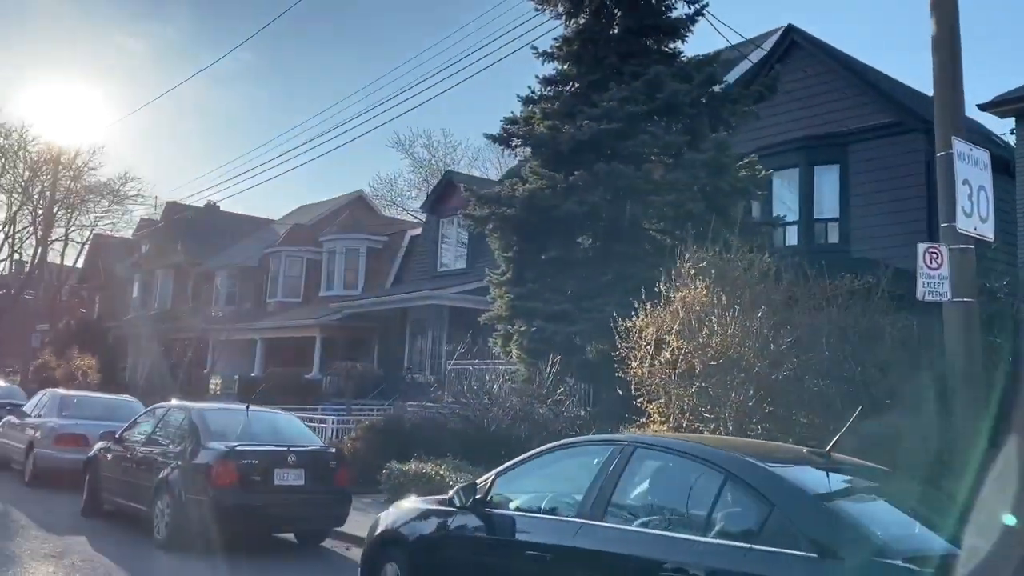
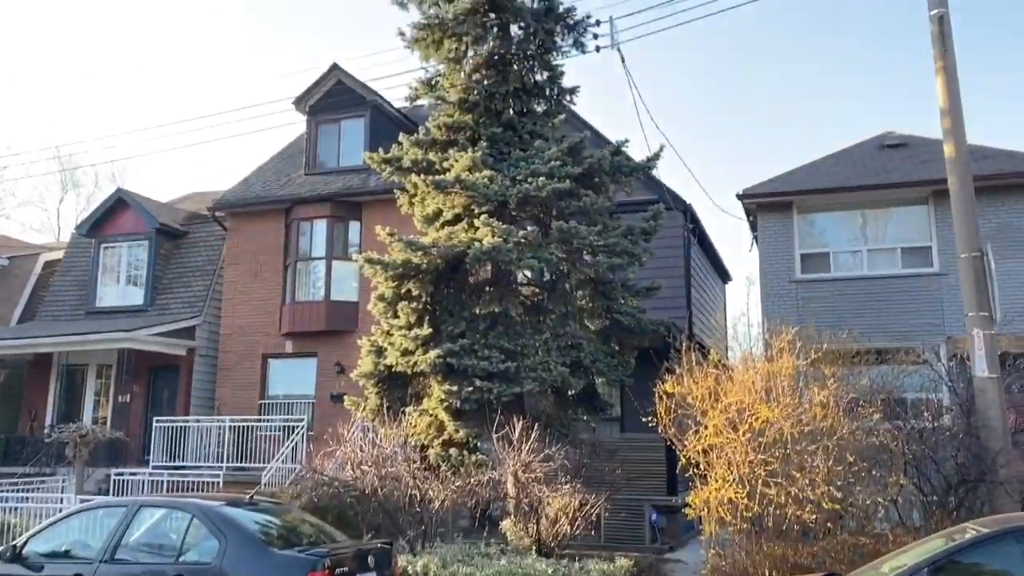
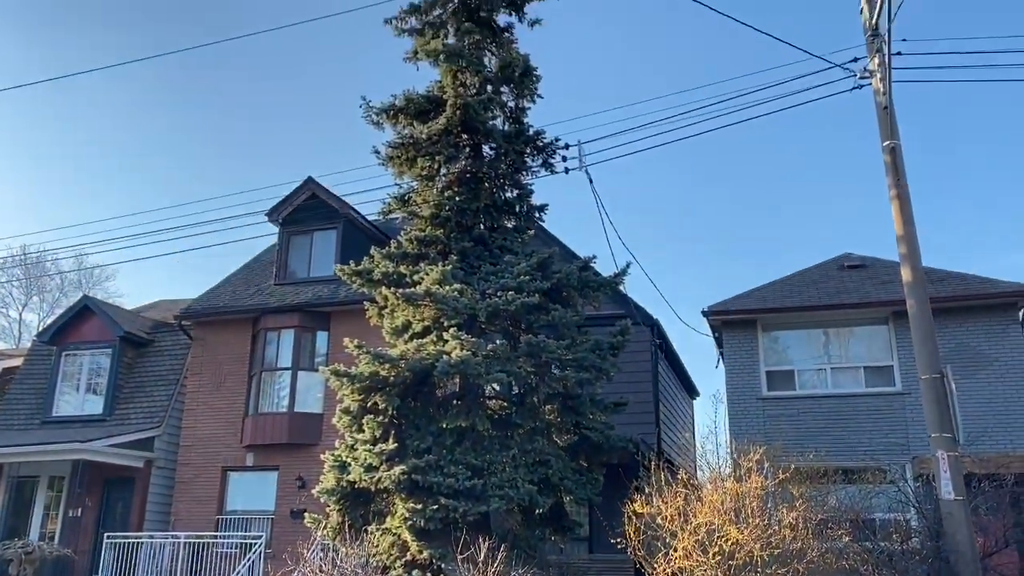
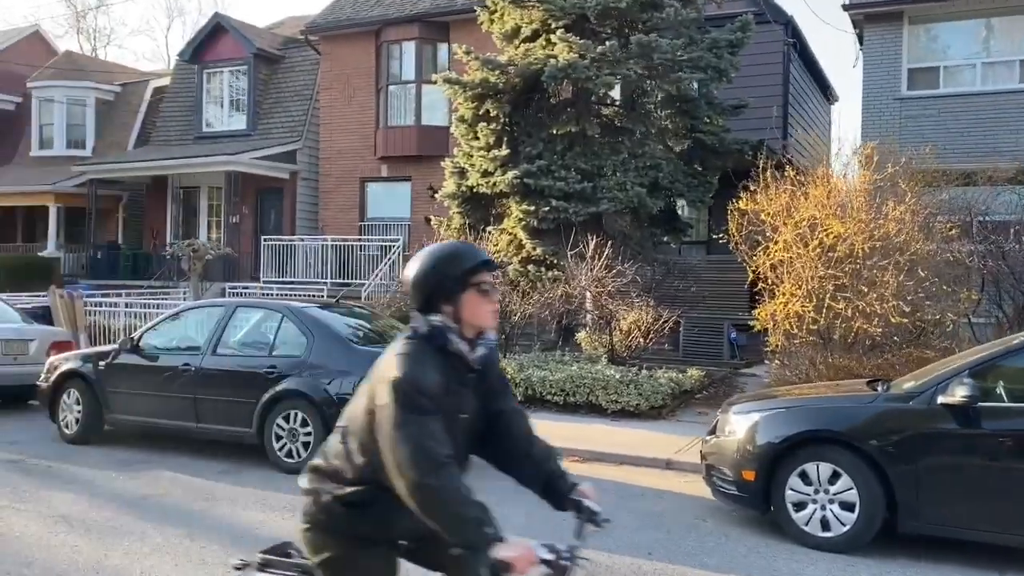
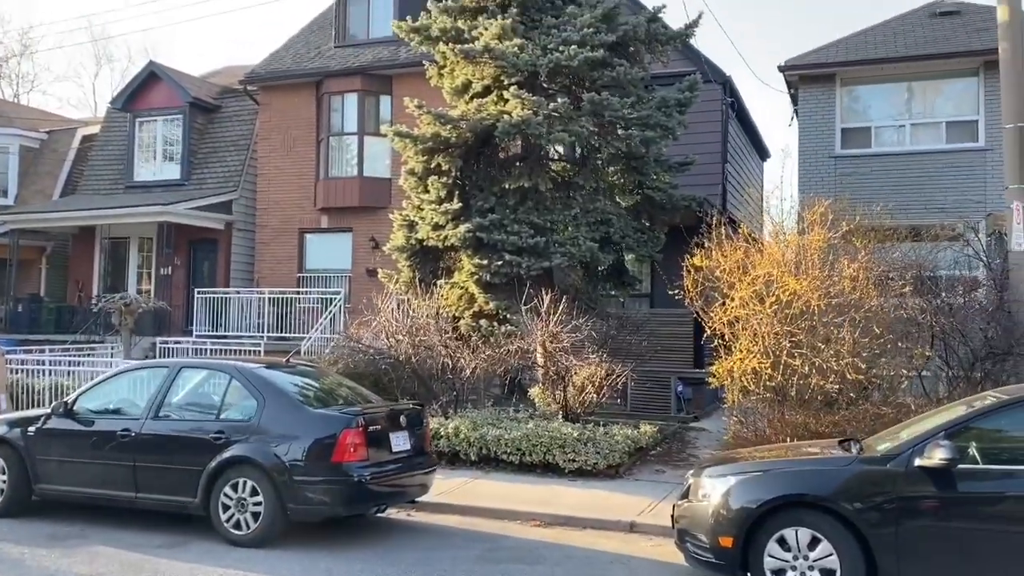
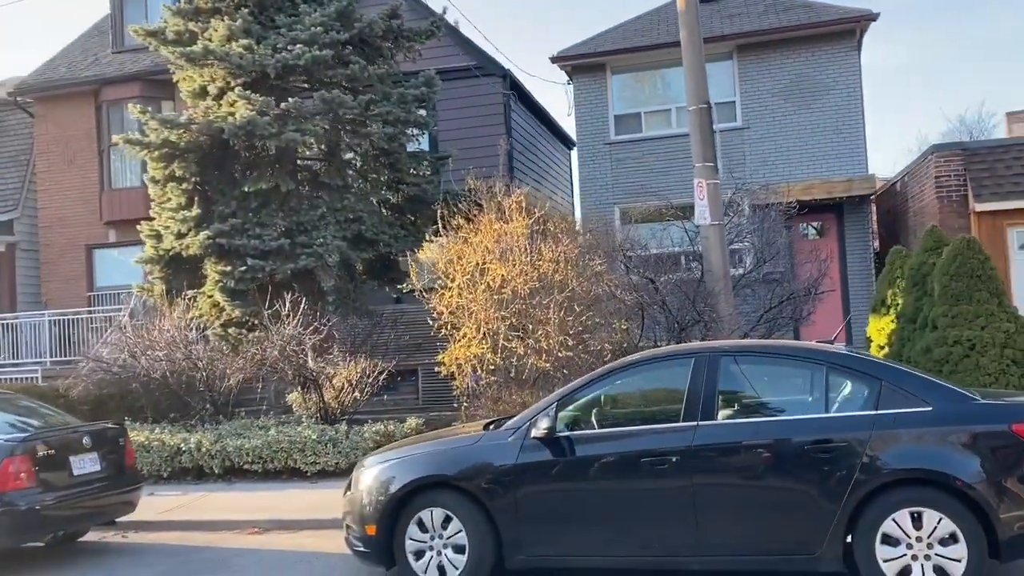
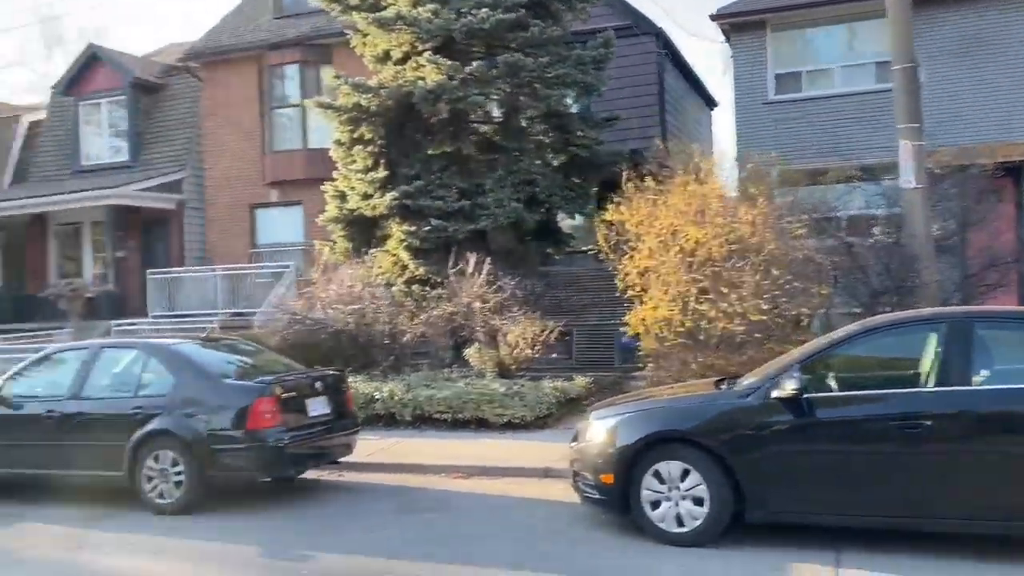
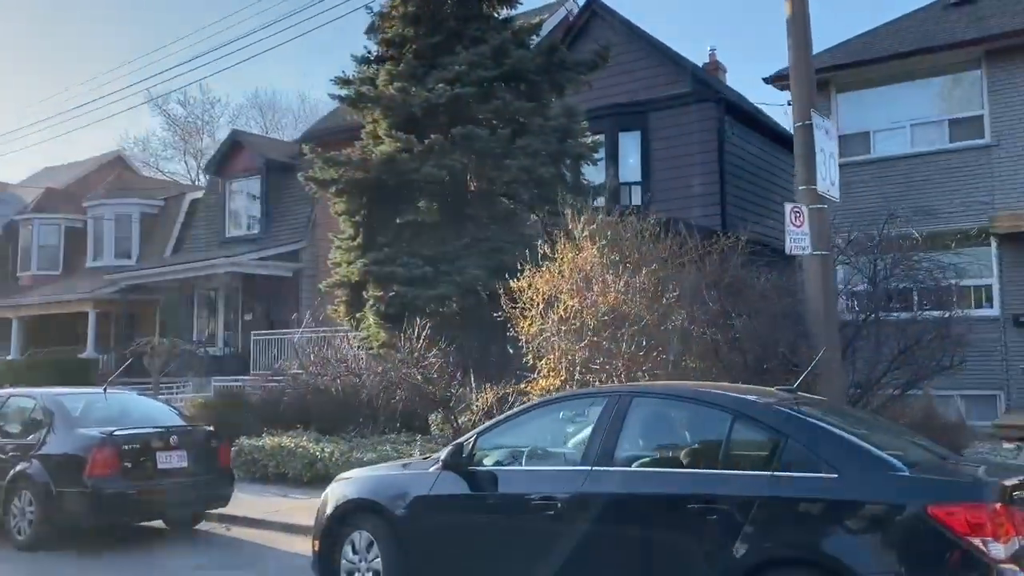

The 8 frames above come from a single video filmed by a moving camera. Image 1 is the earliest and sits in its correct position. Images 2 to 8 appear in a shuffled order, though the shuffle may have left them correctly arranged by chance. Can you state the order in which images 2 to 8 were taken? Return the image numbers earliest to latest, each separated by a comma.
8, 6, 7, 4, 5, 2, 3
